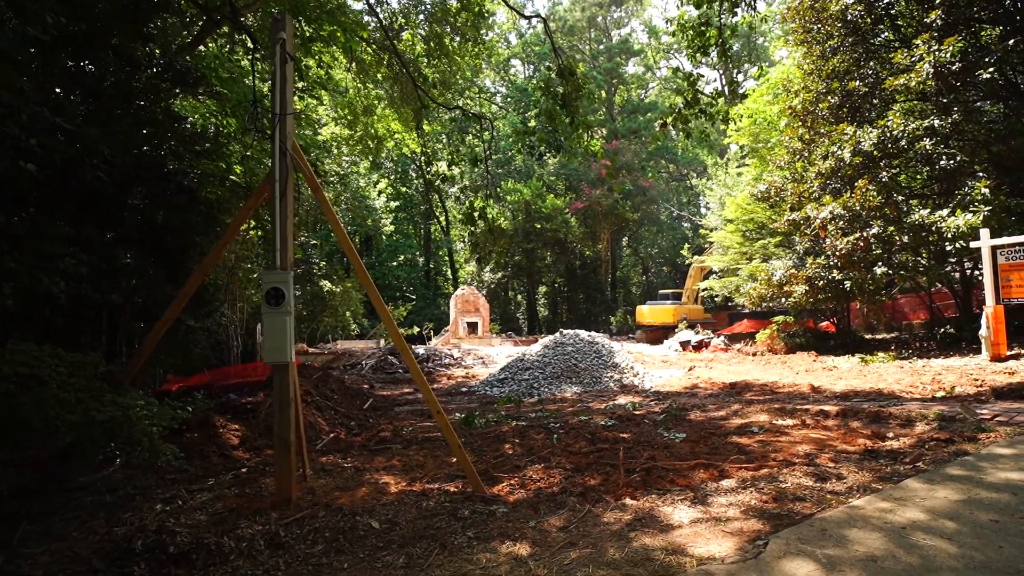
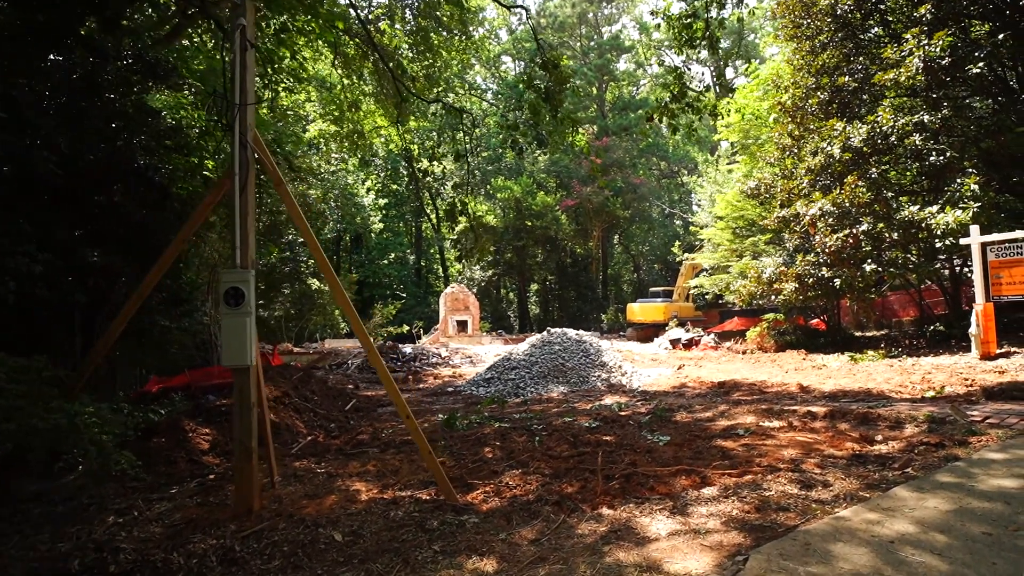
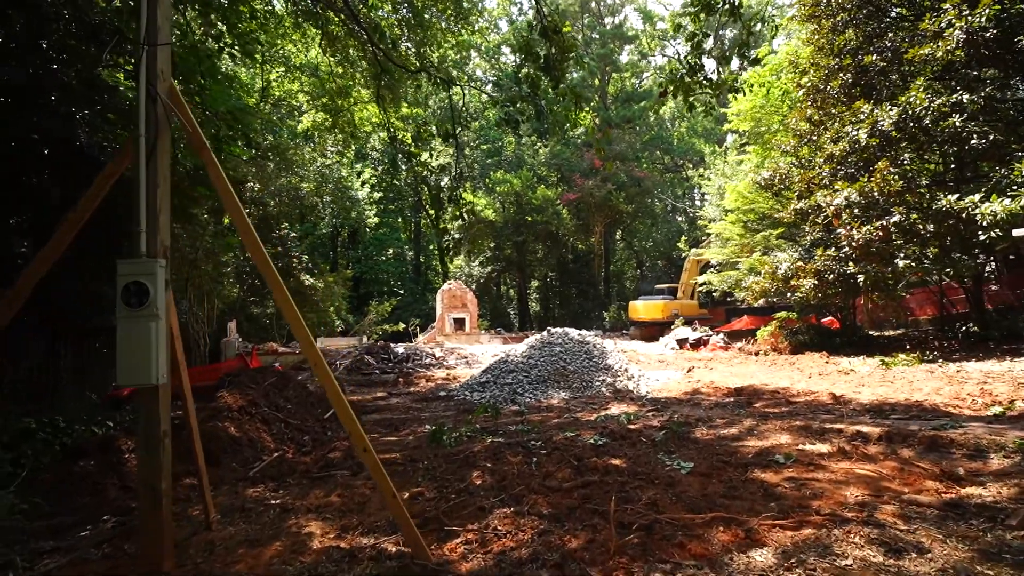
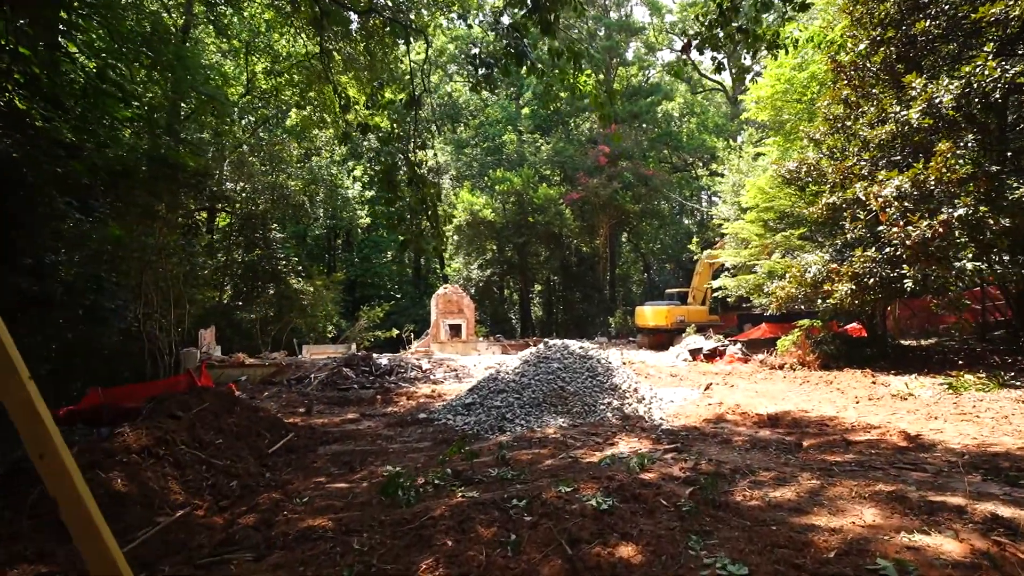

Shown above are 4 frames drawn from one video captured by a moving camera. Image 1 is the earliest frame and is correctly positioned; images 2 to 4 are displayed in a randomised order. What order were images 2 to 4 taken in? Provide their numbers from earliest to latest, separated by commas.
2, 3, 4
